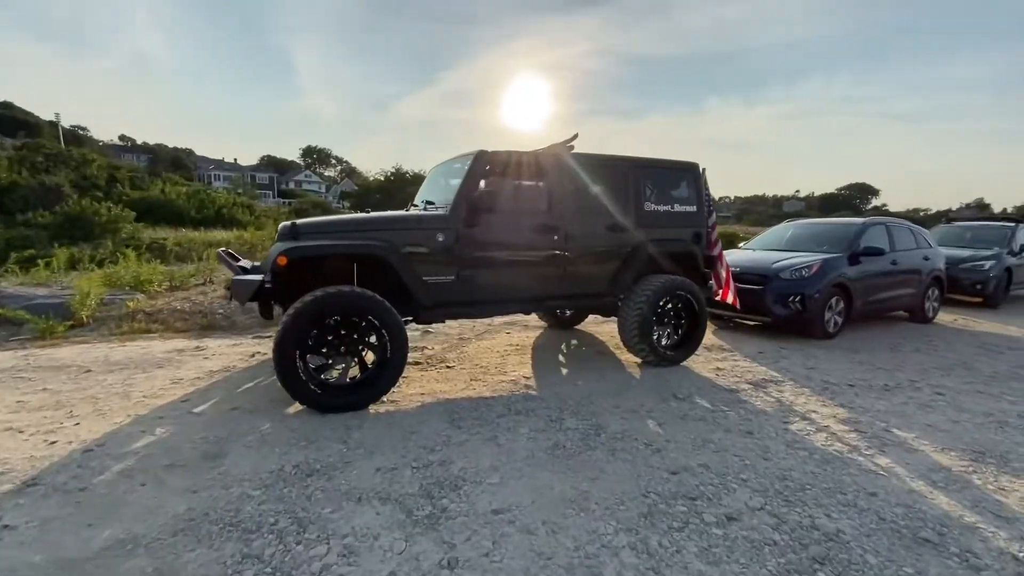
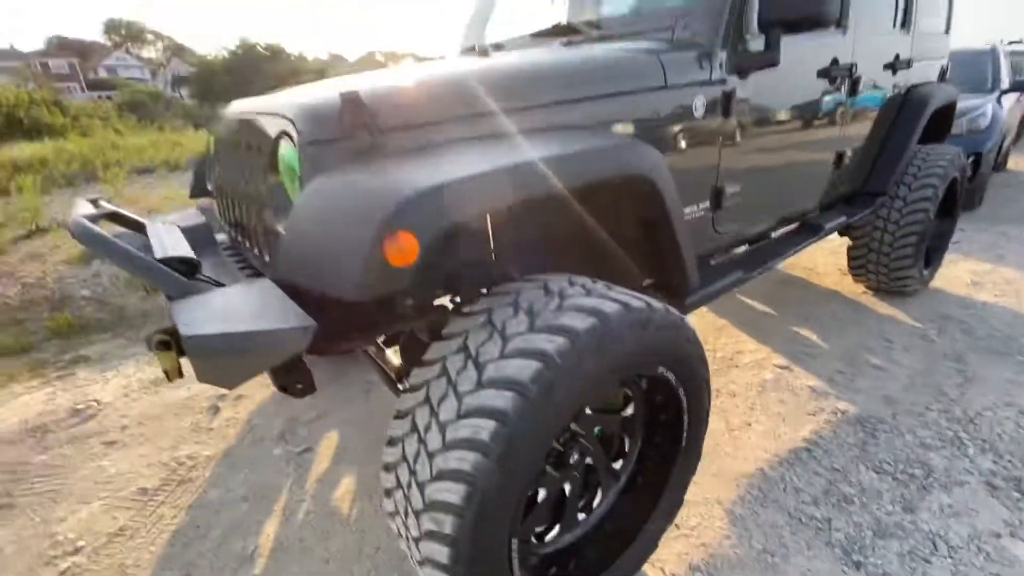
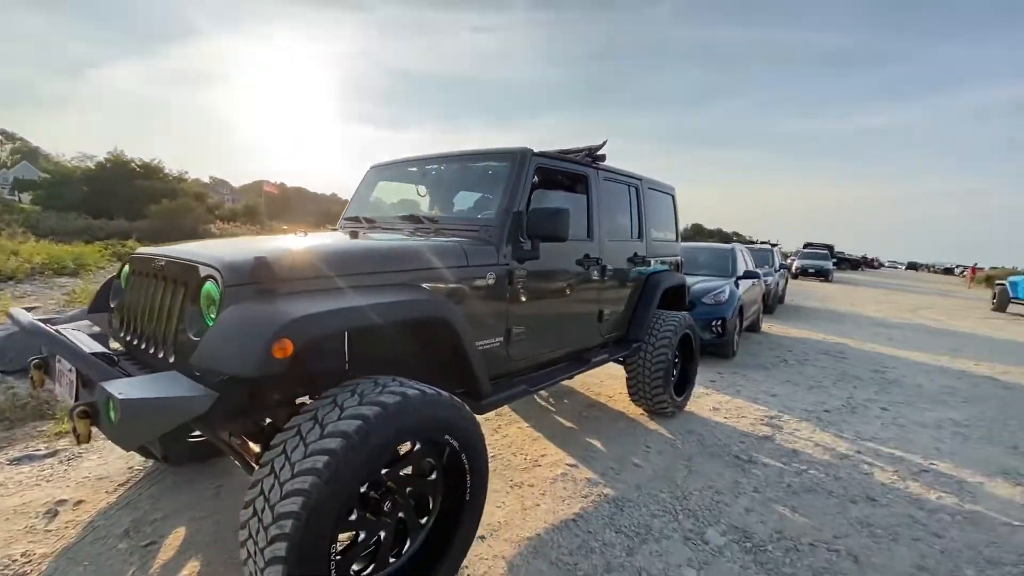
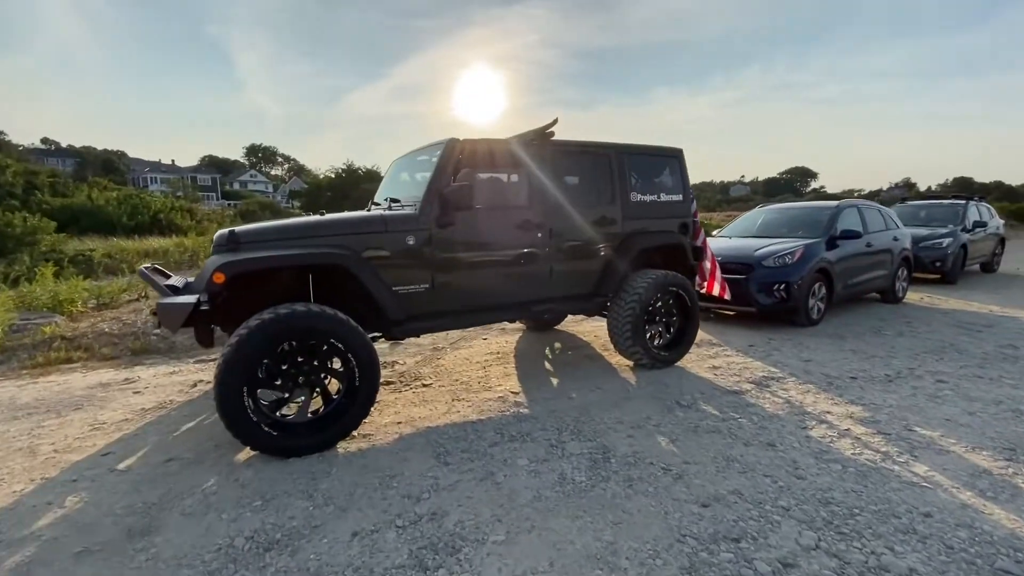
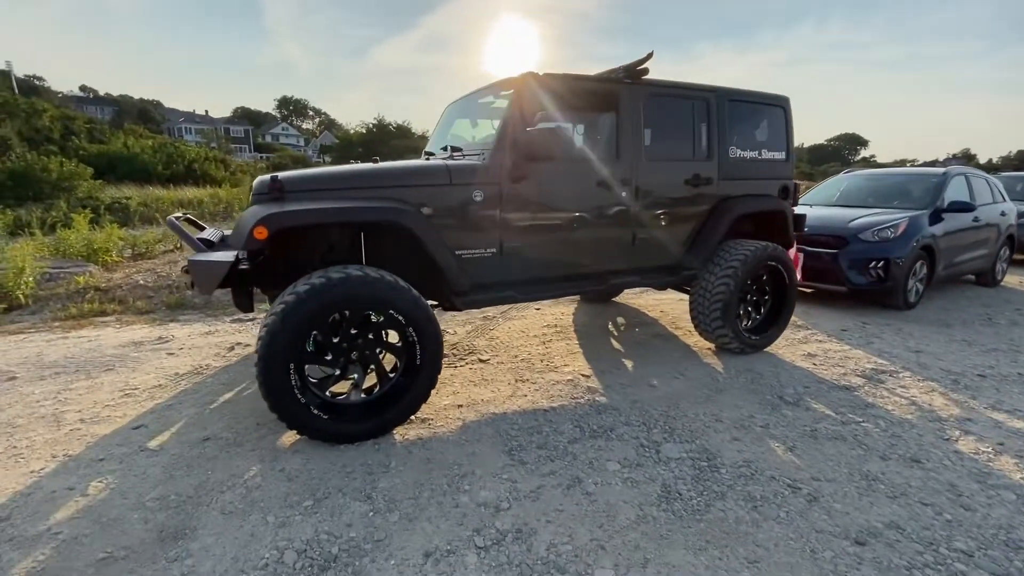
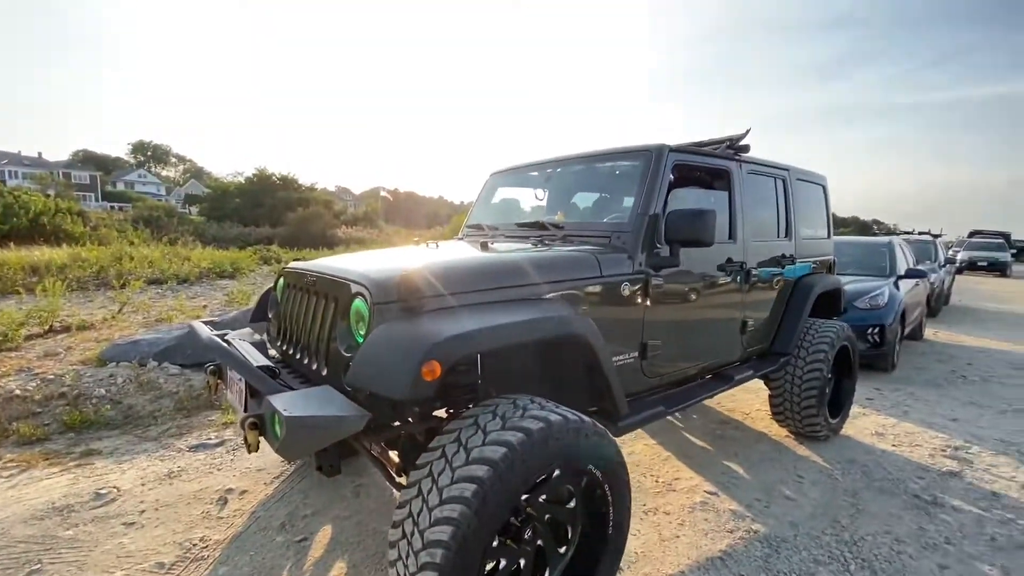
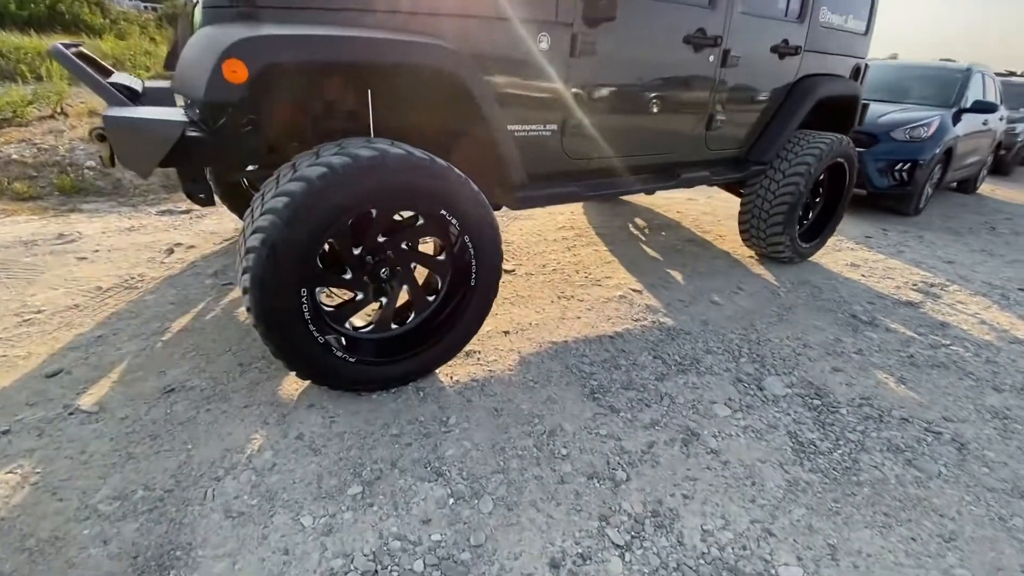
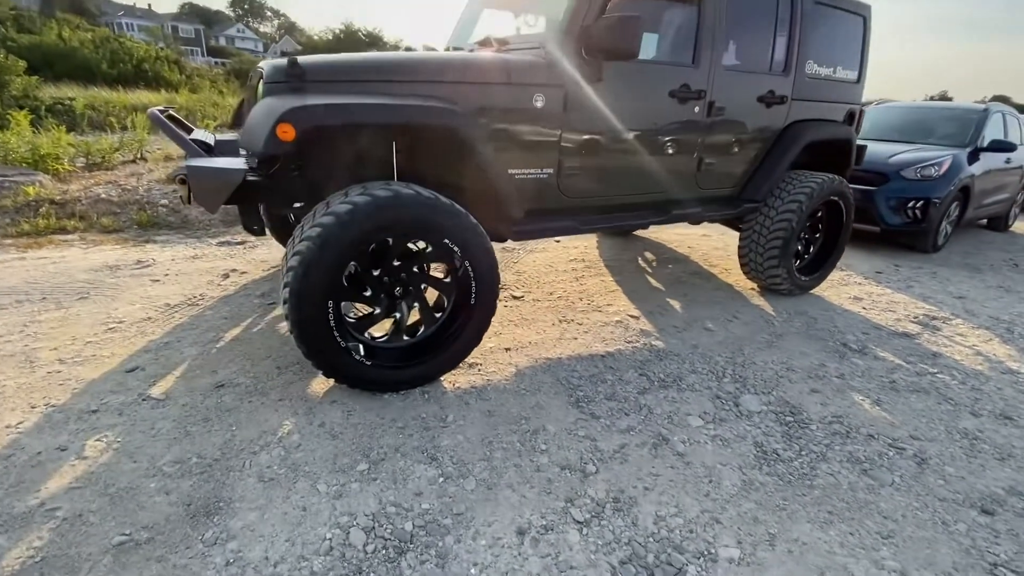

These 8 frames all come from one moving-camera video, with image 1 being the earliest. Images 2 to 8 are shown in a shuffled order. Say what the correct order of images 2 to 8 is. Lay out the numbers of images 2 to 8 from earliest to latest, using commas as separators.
4, 5, 8, 7, 2, 6, 3
